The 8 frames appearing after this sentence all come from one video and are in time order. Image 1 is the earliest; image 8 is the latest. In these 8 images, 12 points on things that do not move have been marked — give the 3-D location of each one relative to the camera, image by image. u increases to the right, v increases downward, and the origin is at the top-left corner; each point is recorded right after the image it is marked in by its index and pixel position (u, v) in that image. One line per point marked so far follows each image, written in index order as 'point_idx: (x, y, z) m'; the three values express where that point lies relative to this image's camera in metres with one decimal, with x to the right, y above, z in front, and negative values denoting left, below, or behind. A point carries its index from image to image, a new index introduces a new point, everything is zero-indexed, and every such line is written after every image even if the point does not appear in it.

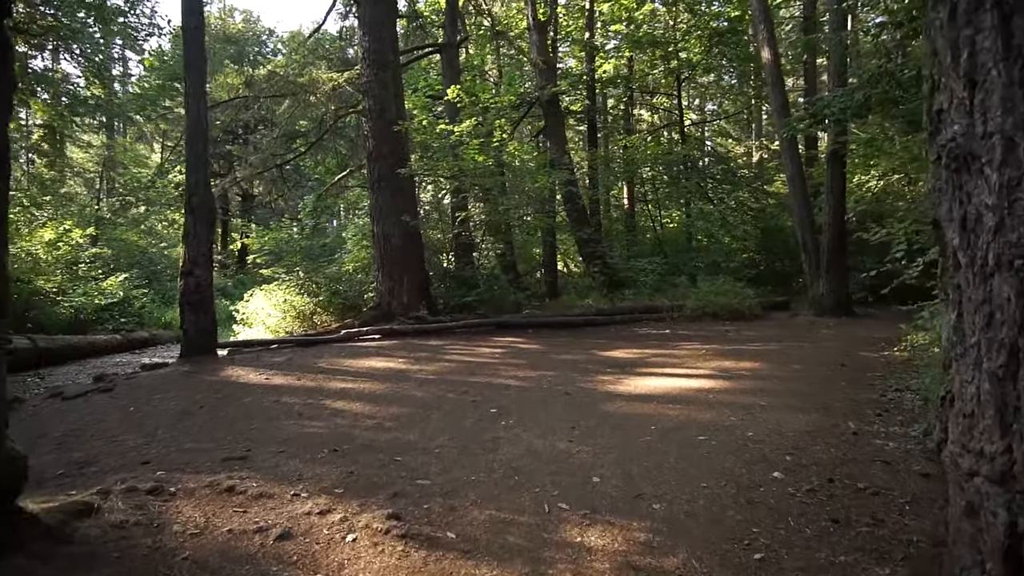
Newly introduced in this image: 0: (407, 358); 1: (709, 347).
0: (-1.7, -1.2, +9.5) m
1: (+3.5, -1.1, +10.2) m
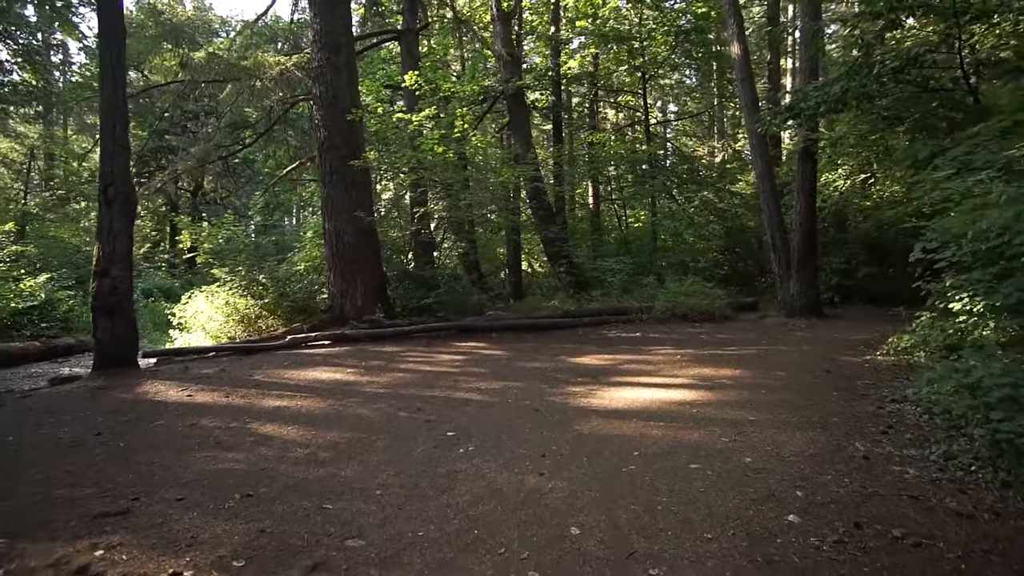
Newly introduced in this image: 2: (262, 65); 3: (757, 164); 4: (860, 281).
0: (-2.3, -1.2, +8.6) m
1: (+2.9, -1.1, +9.6) m
2: (-6.0, +5.3, +13.7) m
3: (+6.6, +3.3, +15.4) m
4: (+10.0, +0.2, +16.7) m
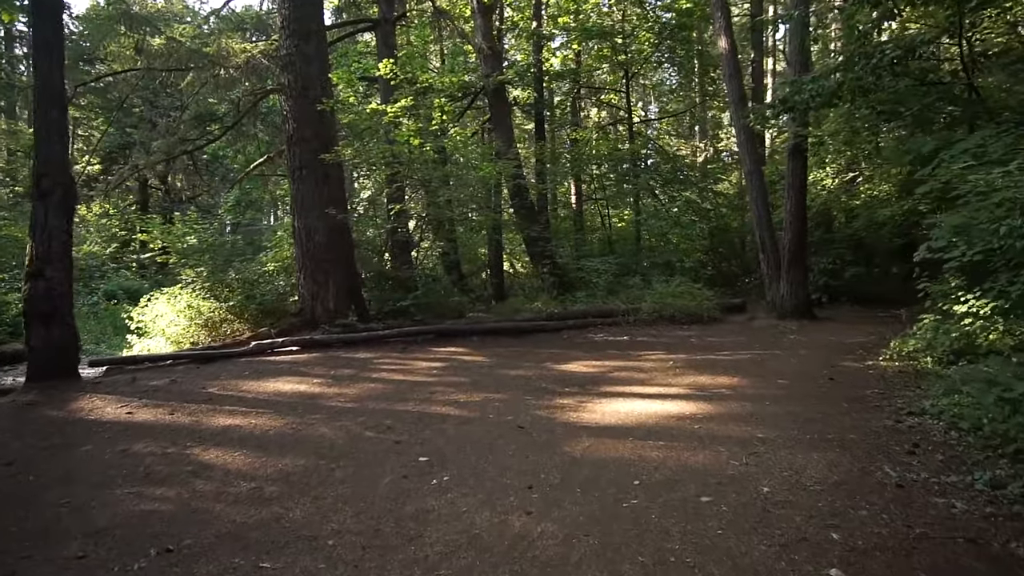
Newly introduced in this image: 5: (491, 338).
0: (-2.6, -1.2, +7.9) m
1: (+2.6, -1.1, +9.1) m
2: (-6.4, +5.3, +12.9) m
3: (+6.1, +3.3, +15.0) m
4: (+9.5, +0.2, +16.3) m
5: (-0.5, -1.1, +12.0) m
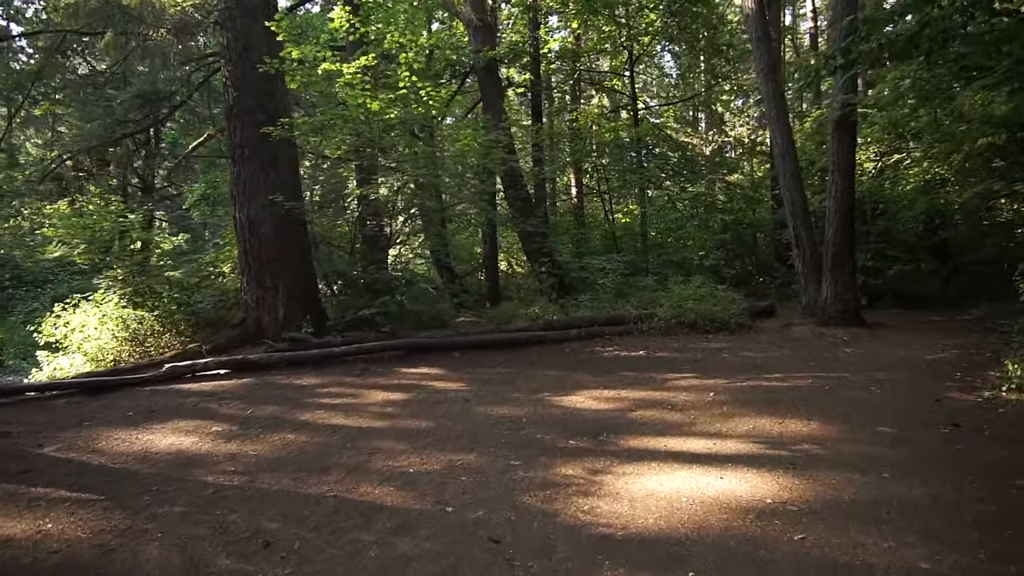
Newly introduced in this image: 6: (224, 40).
0: (-2.7, -1.3, +5.7) m
1: (+2.4, -1.1, +6.9) m
2: (-6.7, +5.2, +10.7) m
3: (+5.9, +3.2, +12.8) m
4: (+9.3, +0.2, +14.1) m
5: (-0.6, -1.1, +9.8) m
6: (-5.0, +4.3, +10.0) m
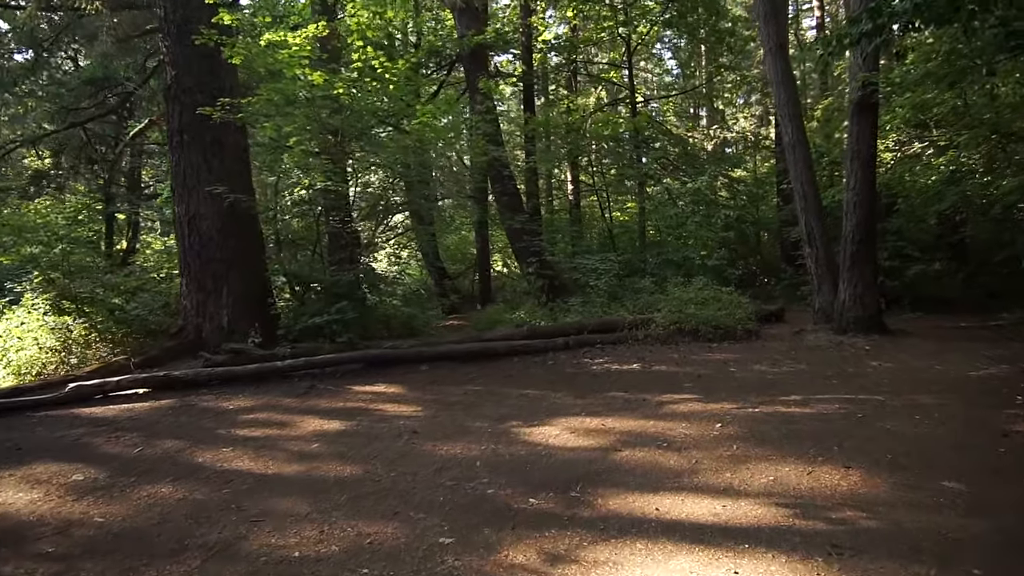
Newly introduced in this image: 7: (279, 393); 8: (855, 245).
0: (-3.1, -1.4, +4.5) m
1: (+2.1, -1.2, +5.6) m
2: (-7.0, +5.1, +9.5) m
3: (+5.5, +3.2, +11.6) m
4: (+9.0, +0.1, +12.9) m
5: (-1.0, -1.2, +8.5) m
6: (-5.4, +4.3, +8.8) m
7: (-2.8, -1.3, +6.9) m
8: (+6.0, +0.8, +10.0) m
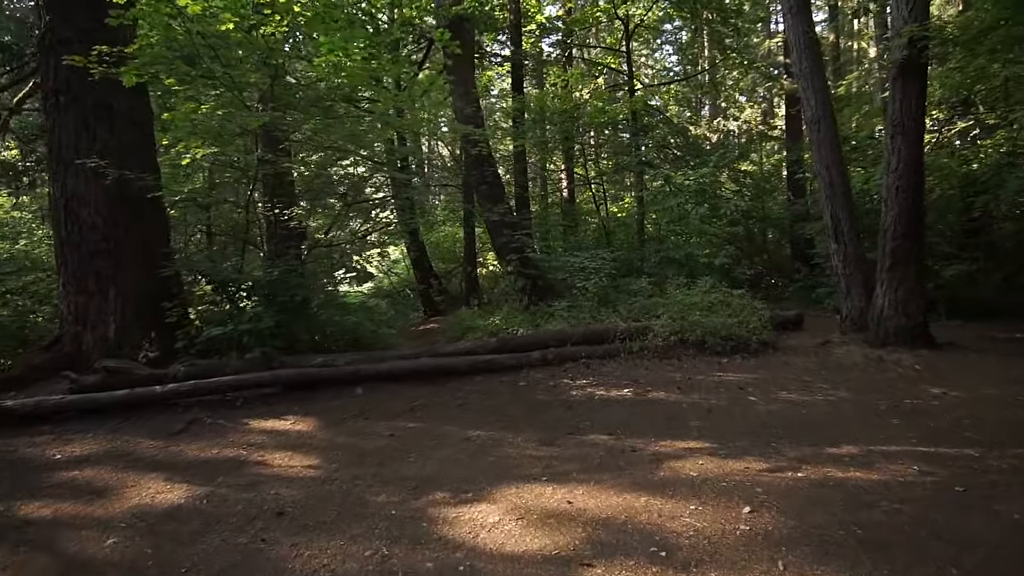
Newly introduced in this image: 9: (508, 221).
0: (-3.6, -1.4, +2.7) m
1: (+1.6, -1.2, +3.9) m
2: (-7.5, +5.1, +7.7) m
3: (+5.1, +3.1, +9.8) m
4: (+8.5, +0.1, +11.1) m
5: (-1.5, -1.2, +6.7) m
6: (-5.9, +4.3, +7.0) m
7: (-3.3, -1.3, +5.1) m
8: (+5.5, +0.7, +8.2) m
9: (-0.1, +1.6, +13.8) m
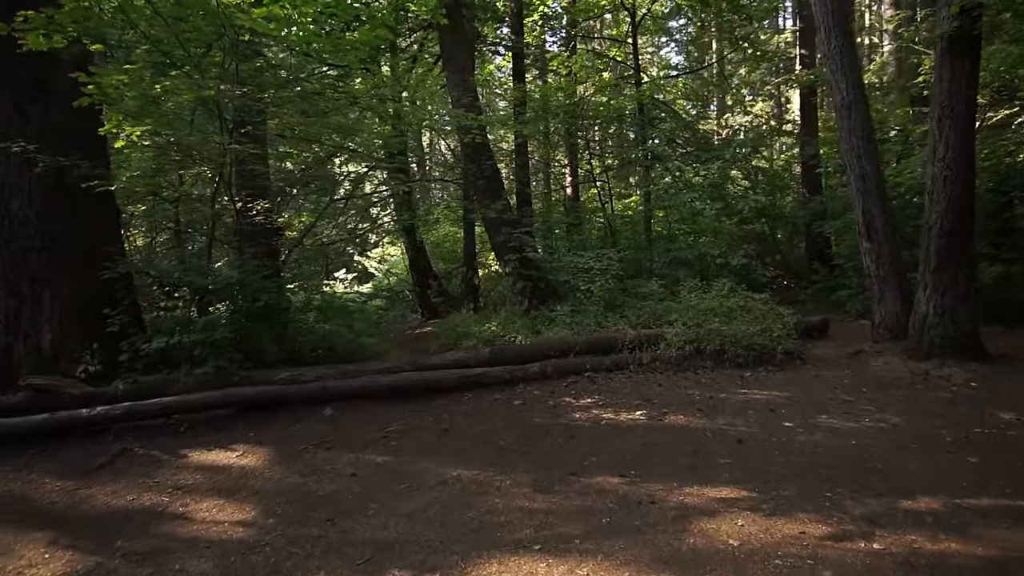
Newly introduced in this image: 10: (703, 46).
0: (-3.7, -1.4, +1.8) m
1: (+1.5, -1.3, +2.9) m
2: (-7.5, +5.1, +6.8) m
3: (+5.0, +3.1, +8.8) m
4: (+8.5, 0.0, +10.1) m
5: (-1.6, -1.3, +5.8) m
6: (-5.9, +4.2, +6.1) m
7: (-3.4, -1.3, +4.2) m
8: (+5.5, +0.7, +7.3) m
9: (-0.1, +1.6, +12.9) m
10: (+6.6, +8.5, +19.7) m
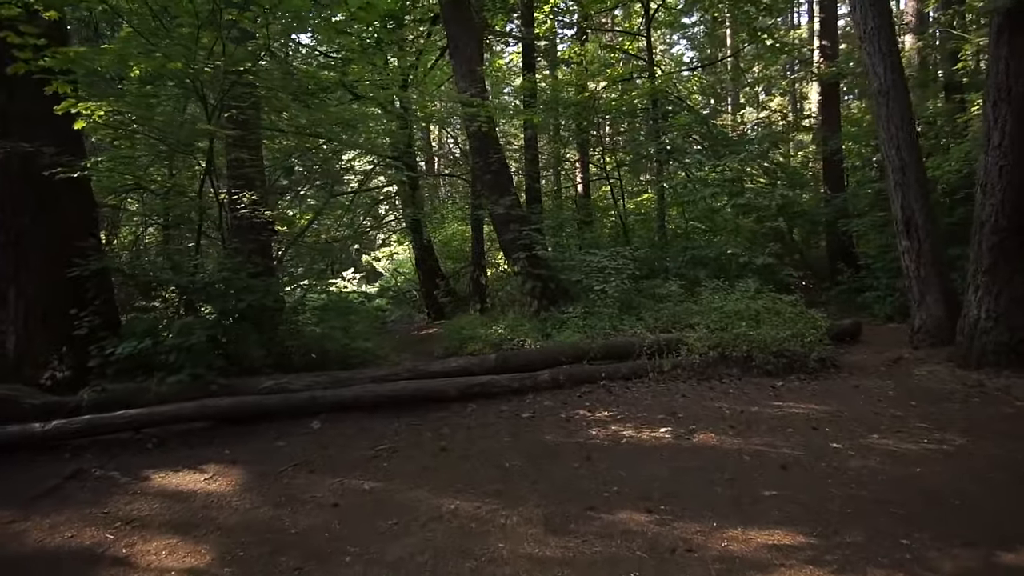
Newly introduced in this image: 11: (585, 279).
0: (-3.7, -1.4, +1.2) m
1: (+1.5, -1.3, +2.3) m
2: (-7.4, +5.1, +6.3) m
3: (+5.2, +3.1, +8.1) m
4: (+8.6, 0.0, +9.4) m
5: (-1.5, -1.3, +5.2) m
6: (-5.8, +4.2, +5.6) m
7: (-3.3, -1.3, +3.6) m
8: (+5.6, +0.6, +6.6) m
9: (+0.1, +1.6, +12.3) m
10: (+6.9, +8.5, +19.0) m
11: (+1.4, +0.2, +10.8) m
